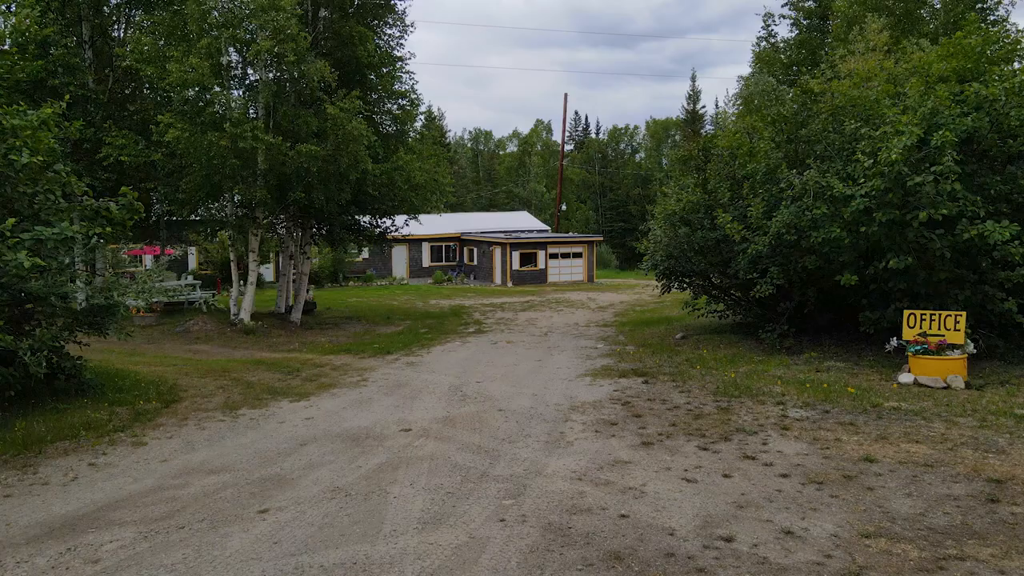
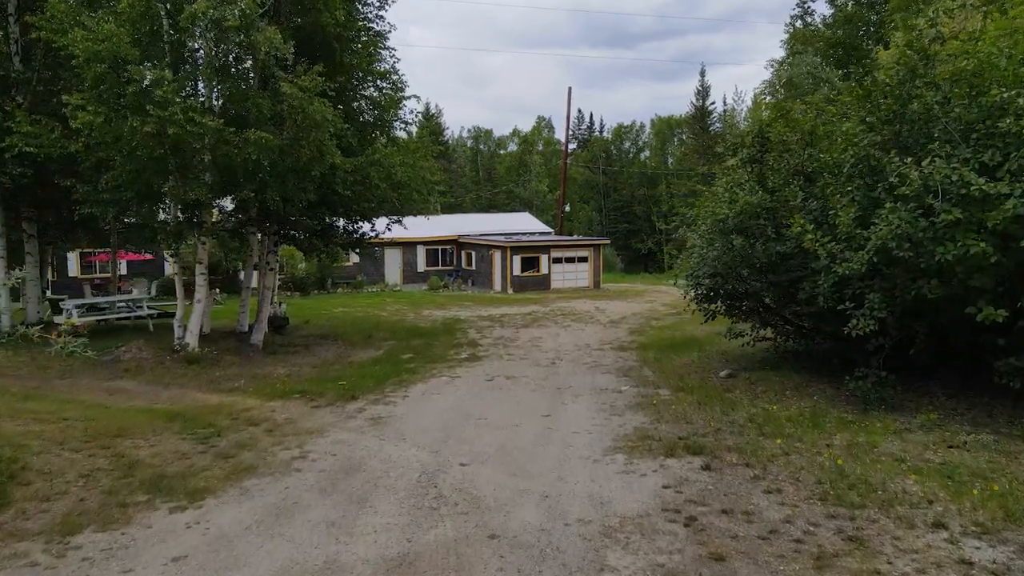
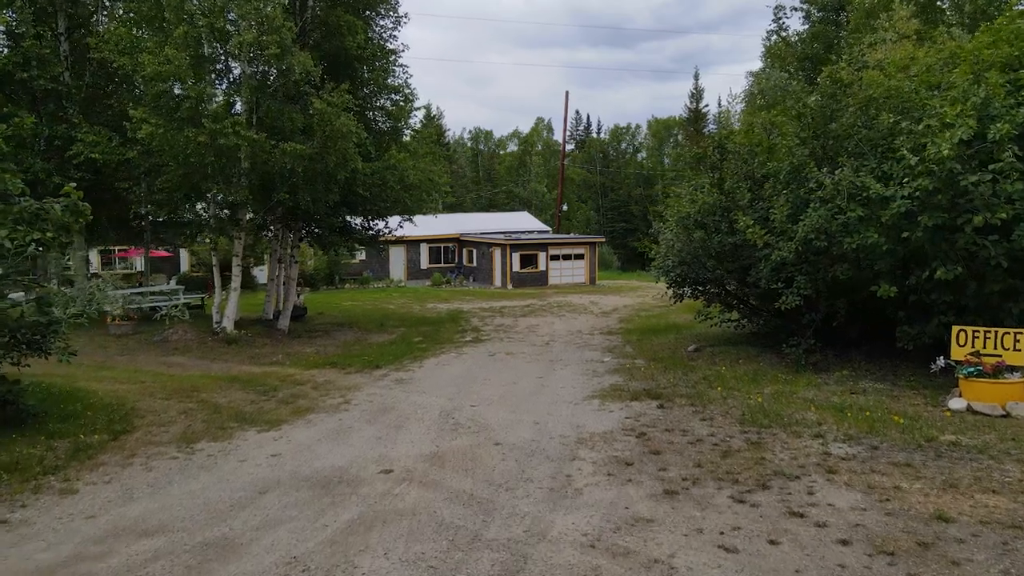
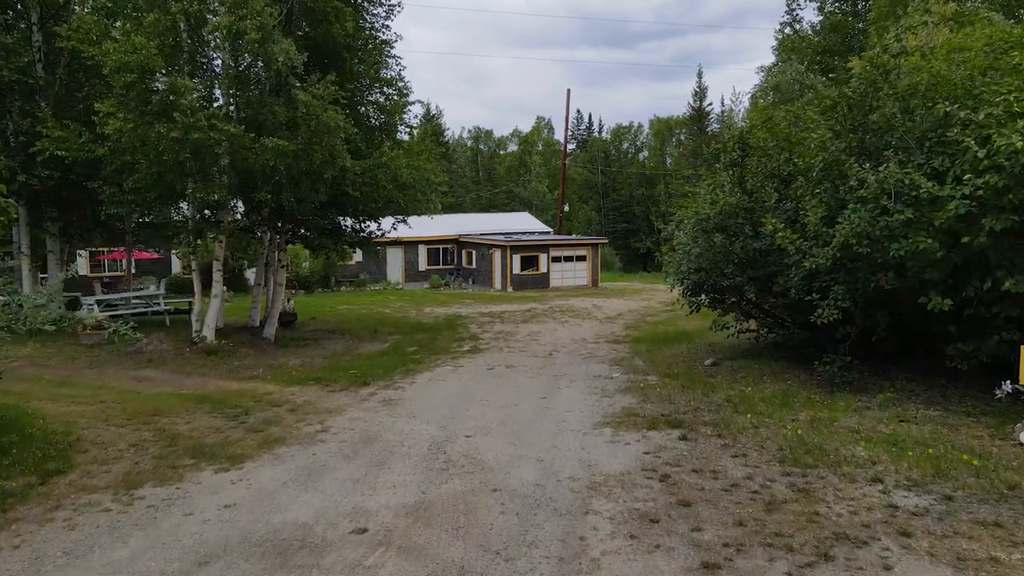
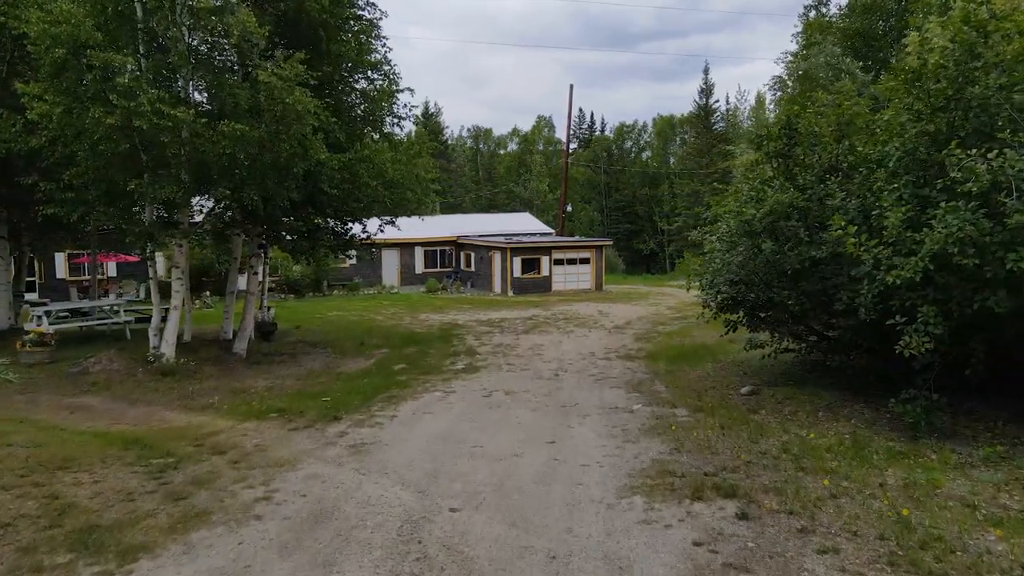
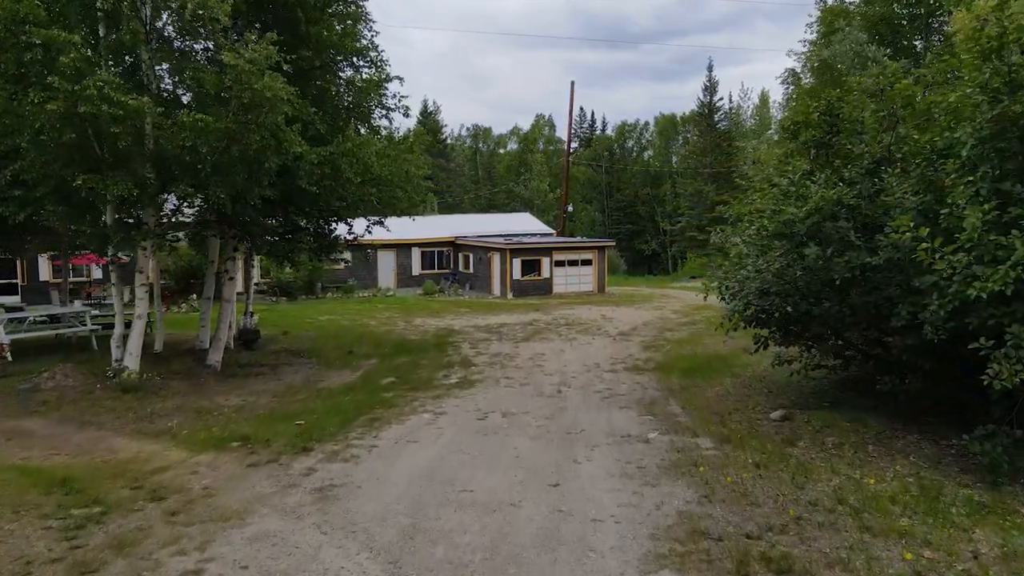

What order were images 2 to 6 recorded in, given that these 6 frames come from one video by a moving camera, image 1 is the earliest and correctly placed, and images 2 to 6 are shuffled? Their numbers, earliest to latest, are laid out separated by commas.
3, 4, 2, 5, 6
